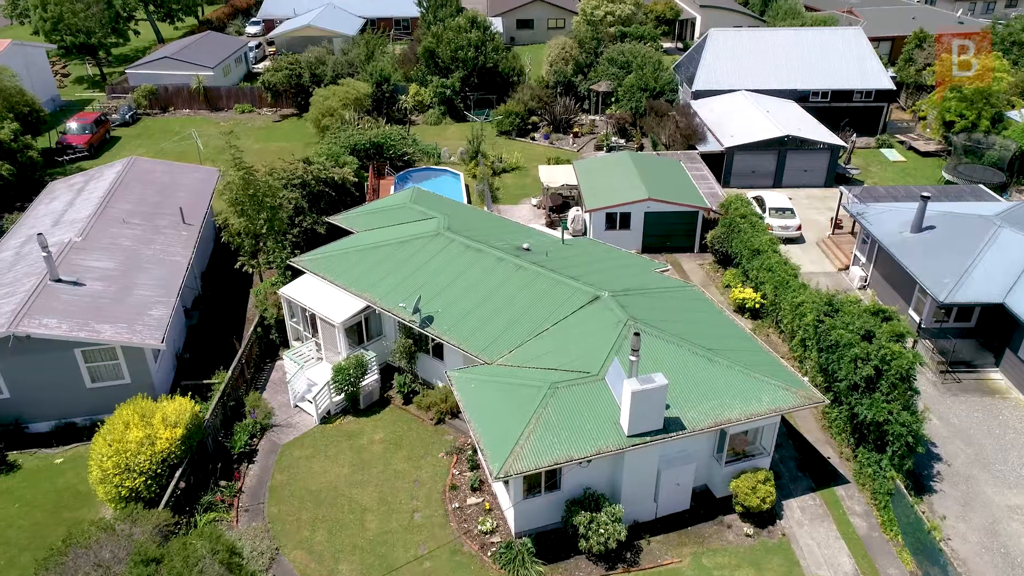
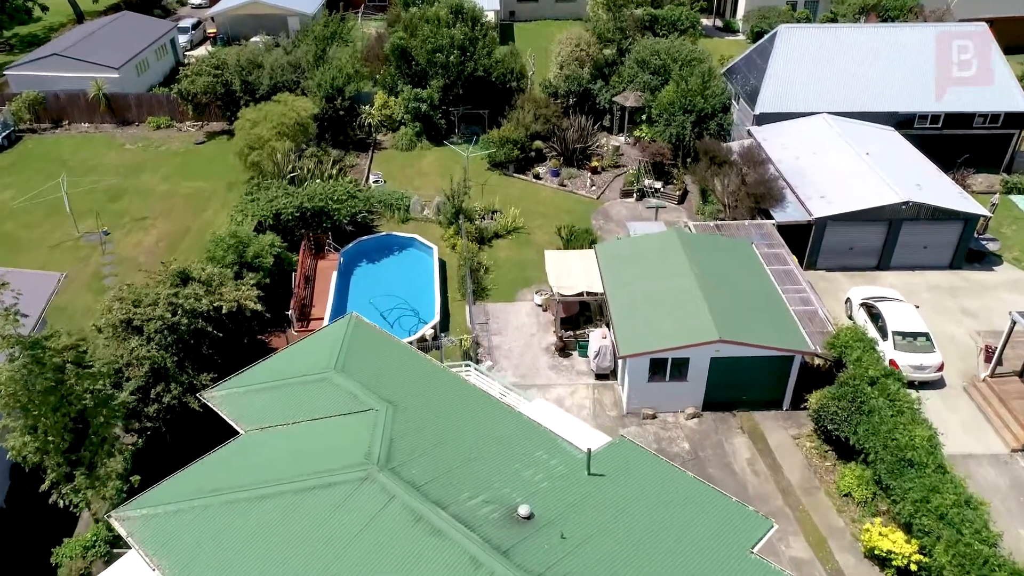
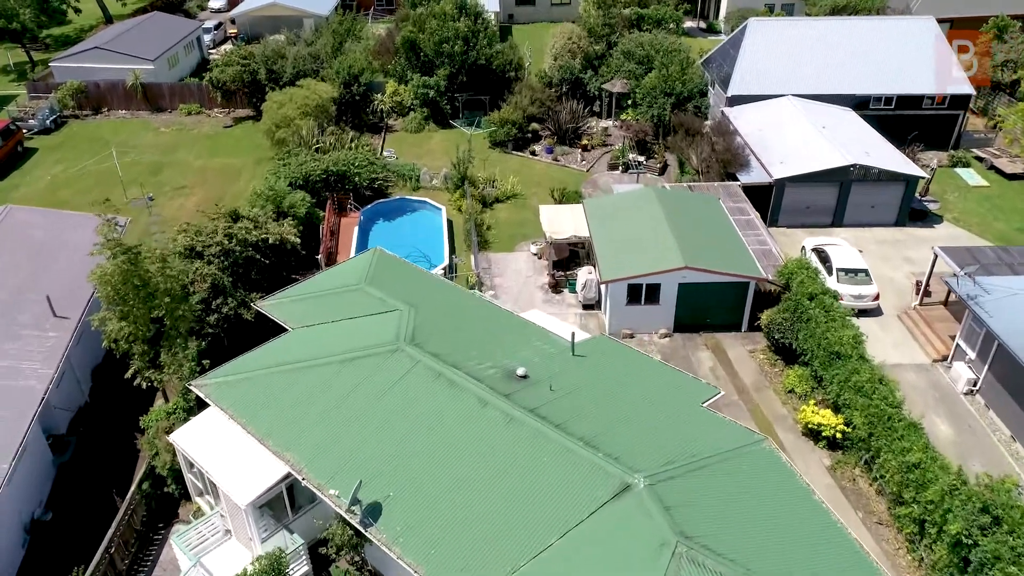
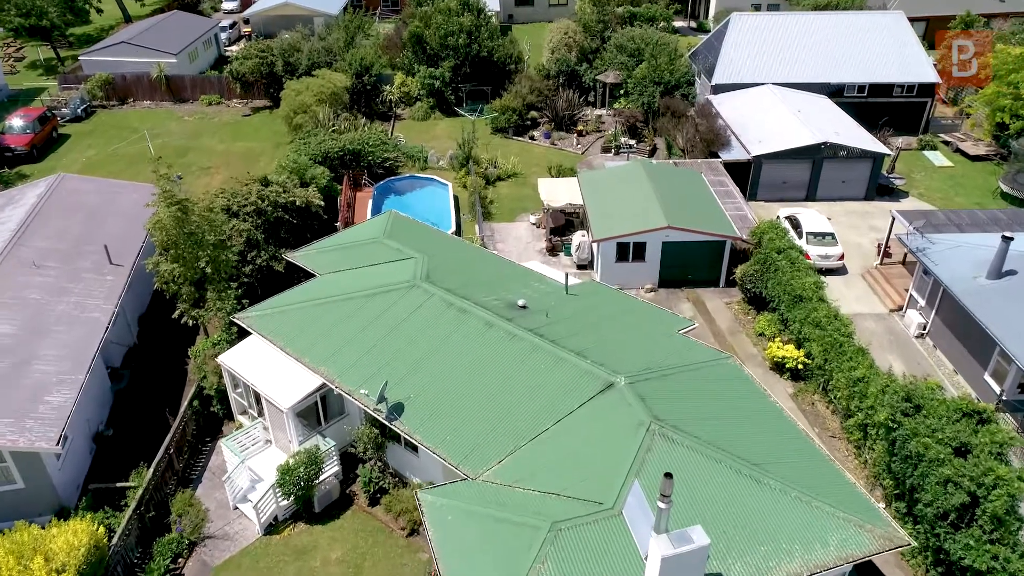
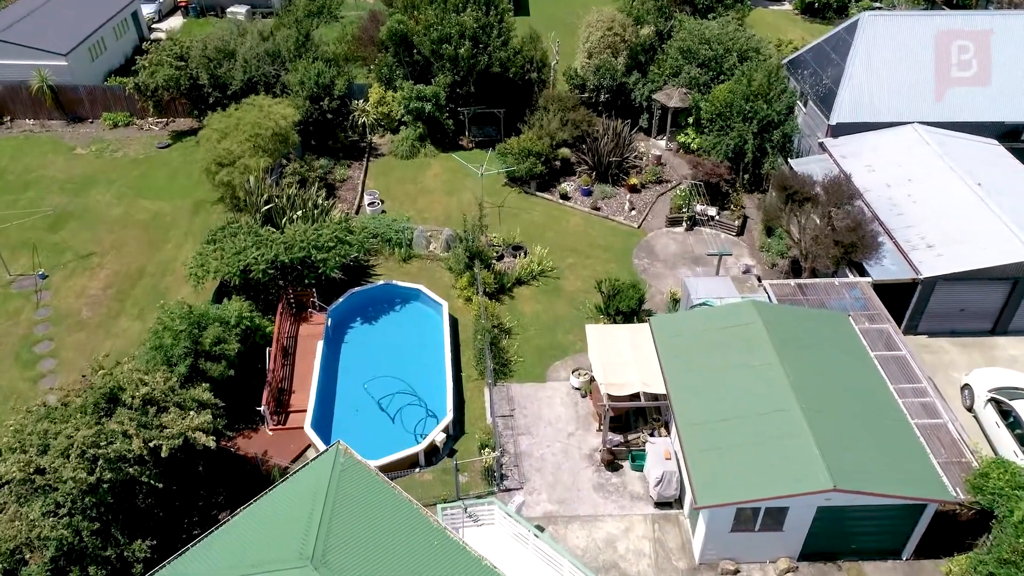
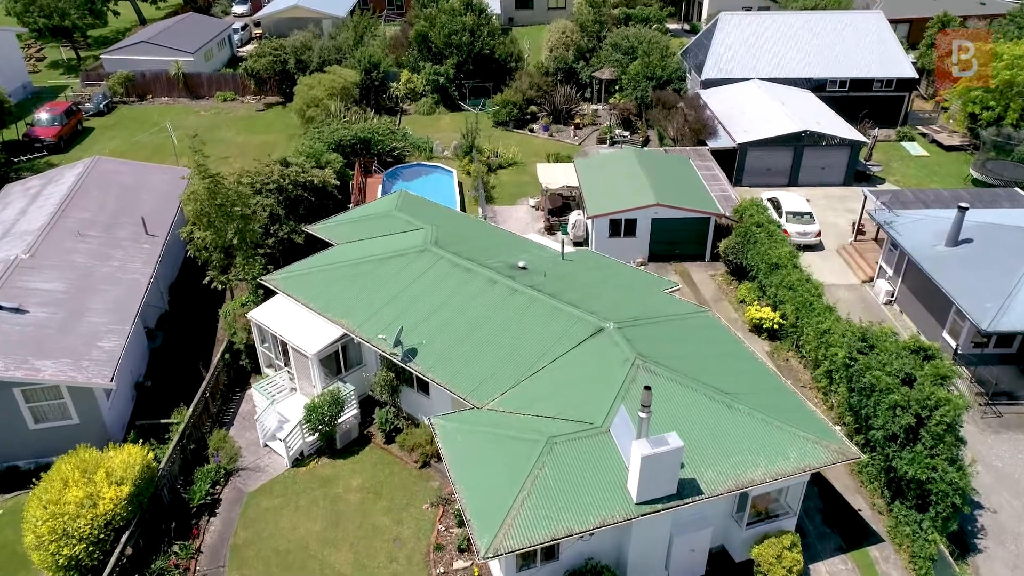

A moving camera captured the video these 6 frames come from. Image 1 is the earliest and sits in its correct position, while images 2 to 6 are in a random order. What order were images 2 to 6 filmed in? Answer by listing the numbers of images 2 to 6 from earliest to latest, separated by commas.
6, 4, 3, 2, 5
